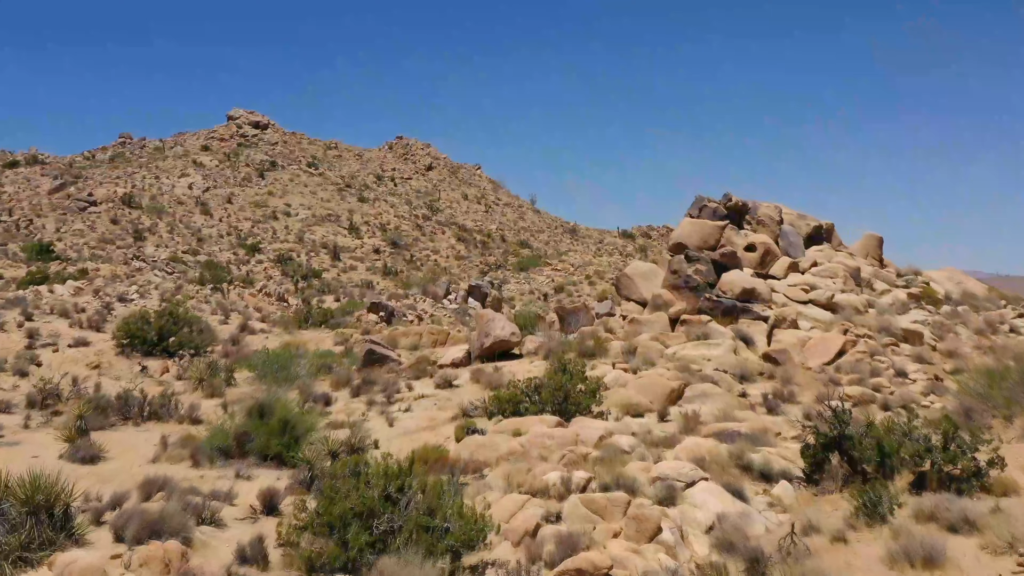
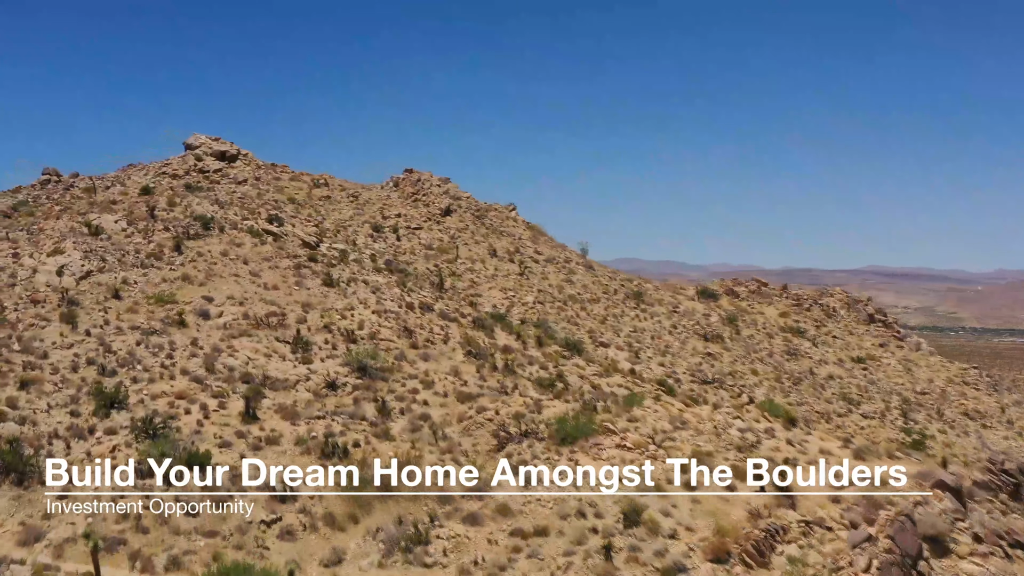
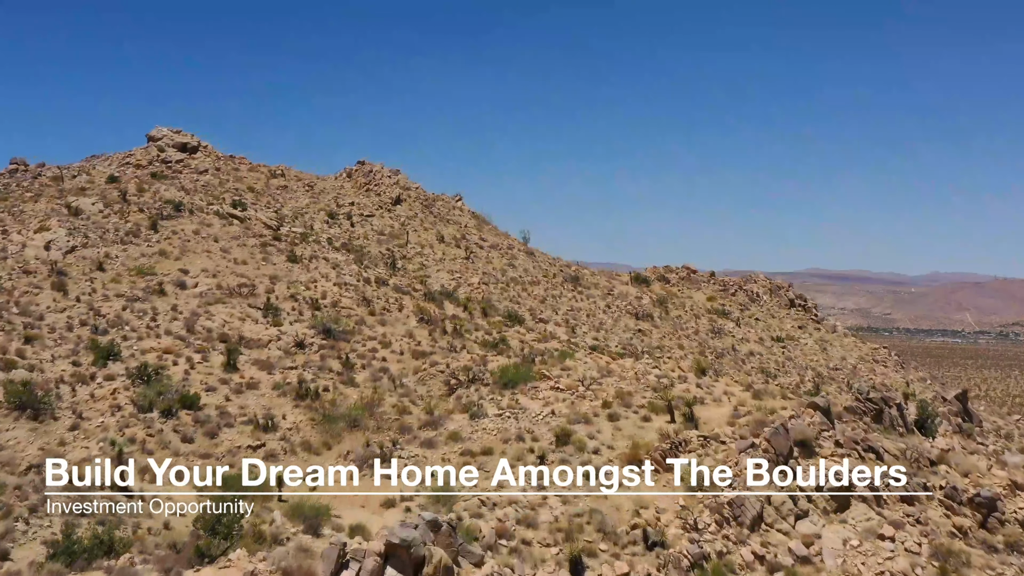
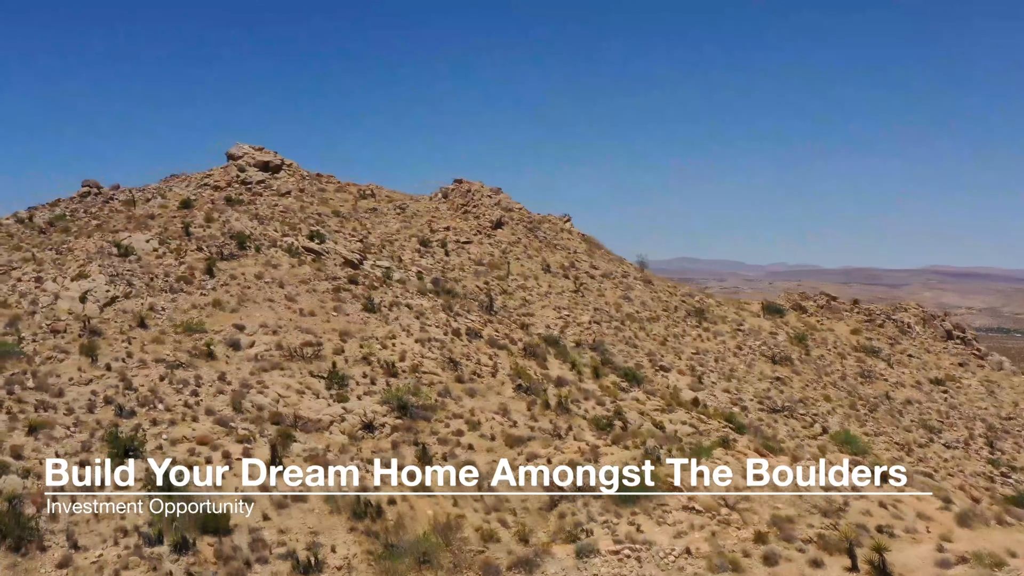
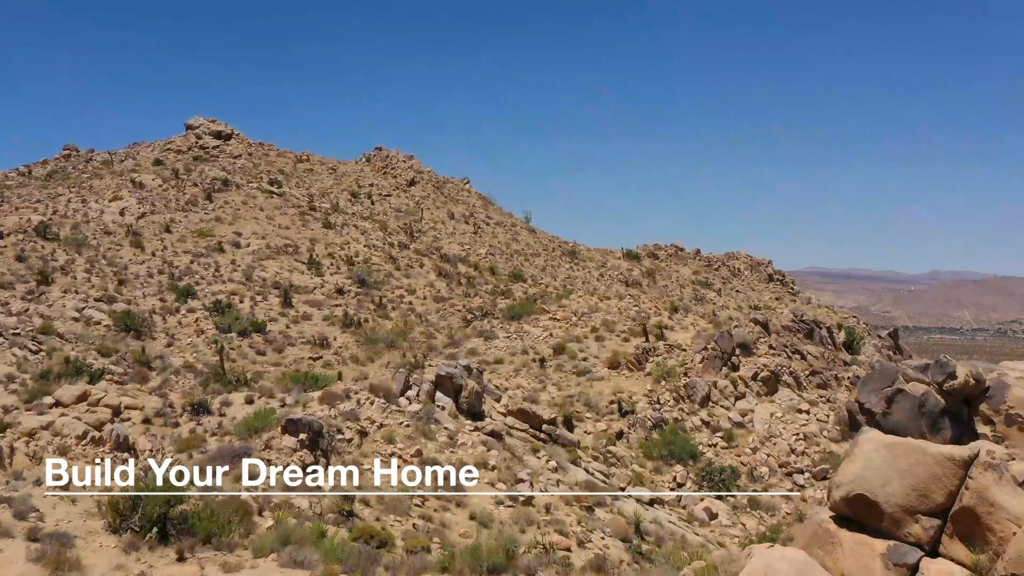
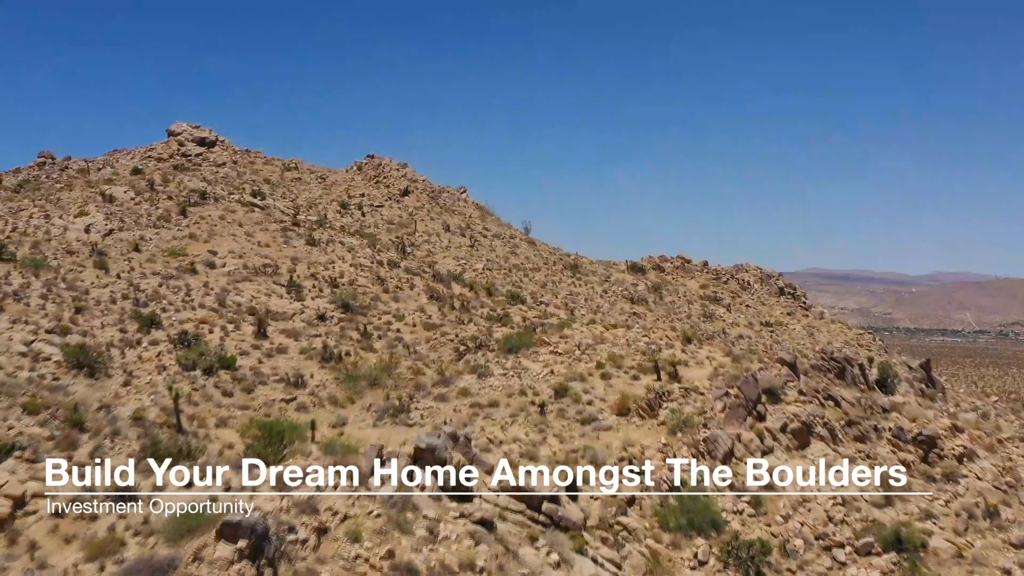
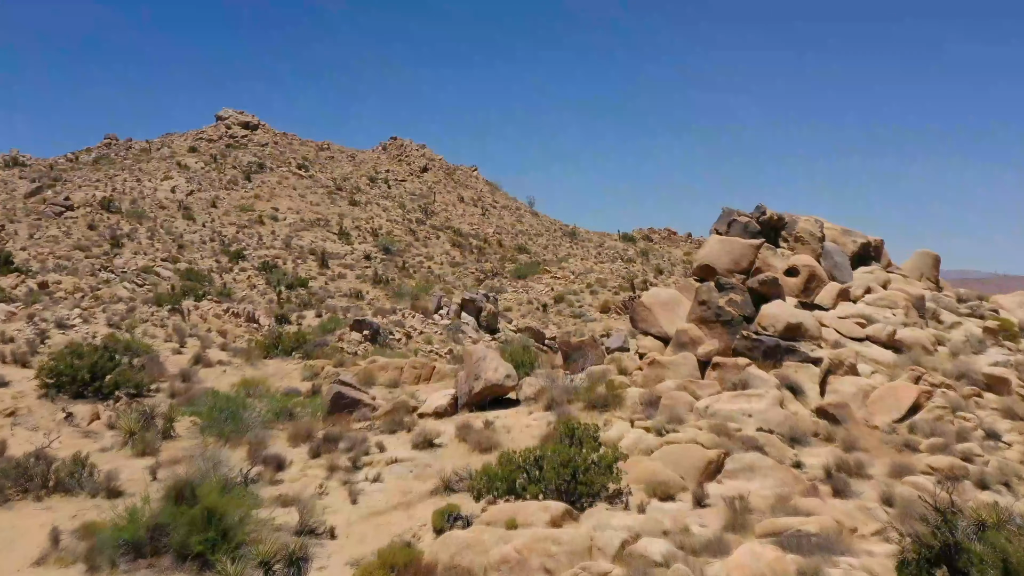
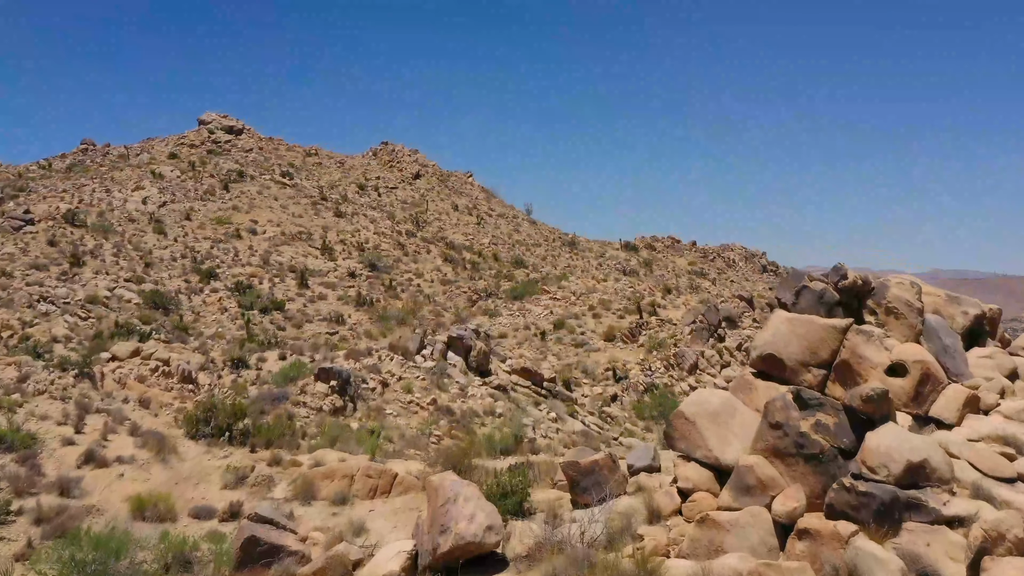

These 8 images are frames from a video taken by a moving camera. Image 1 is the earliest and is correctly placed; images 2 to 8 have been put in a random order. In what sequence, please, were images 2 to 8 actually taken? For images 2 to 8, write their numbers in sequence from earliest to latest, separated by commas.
7, 8, 5, 6, 3, 2, 4
